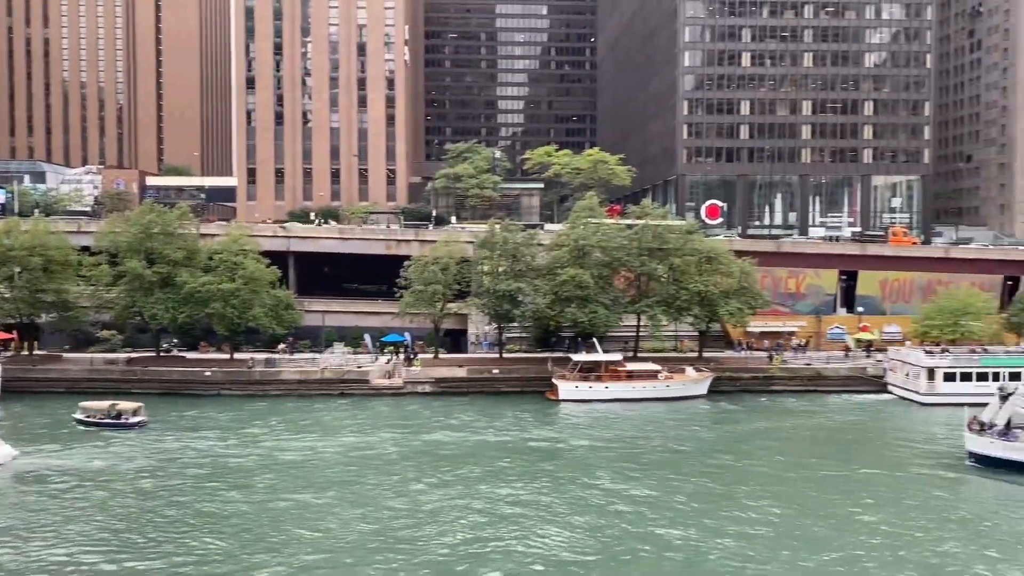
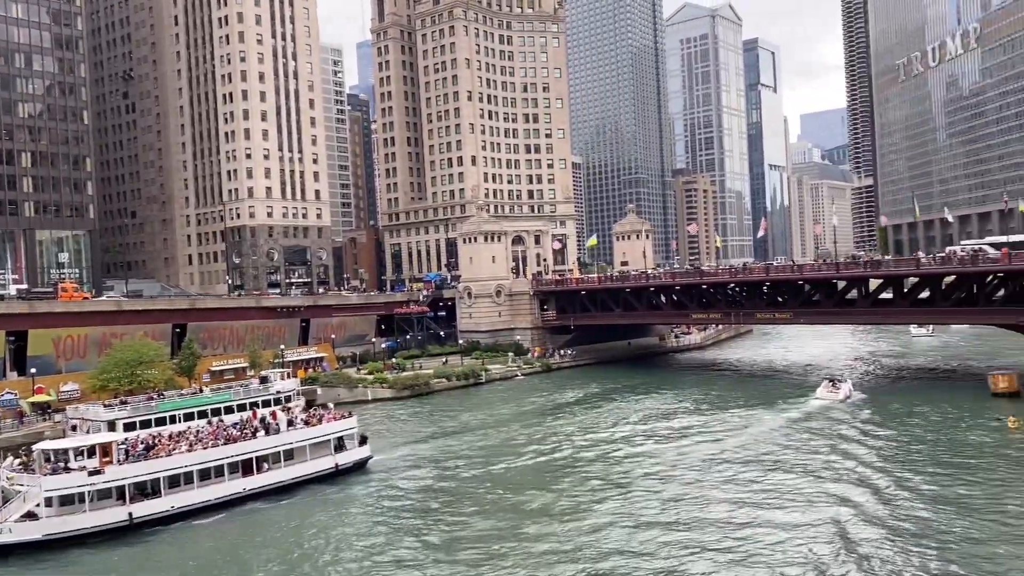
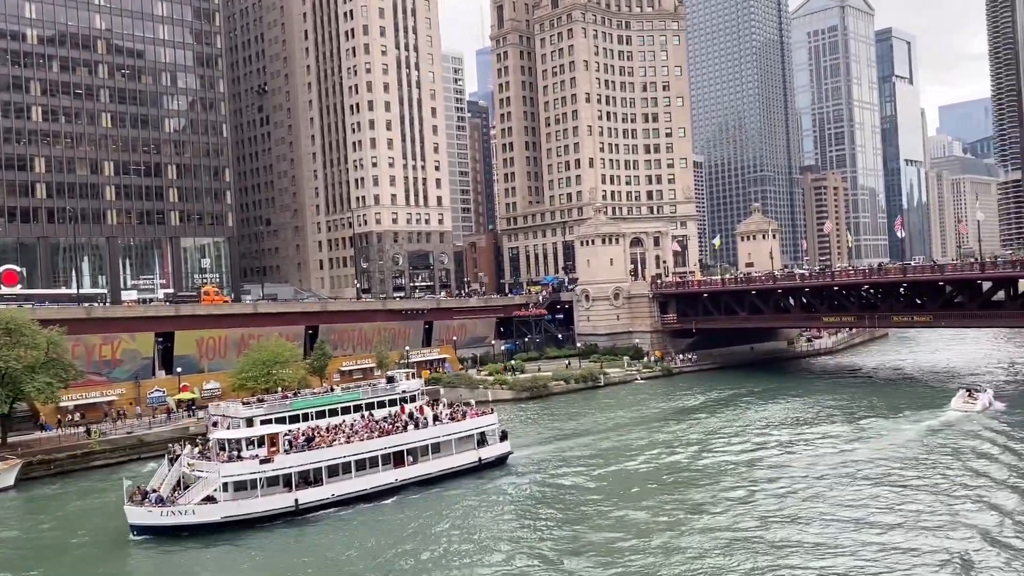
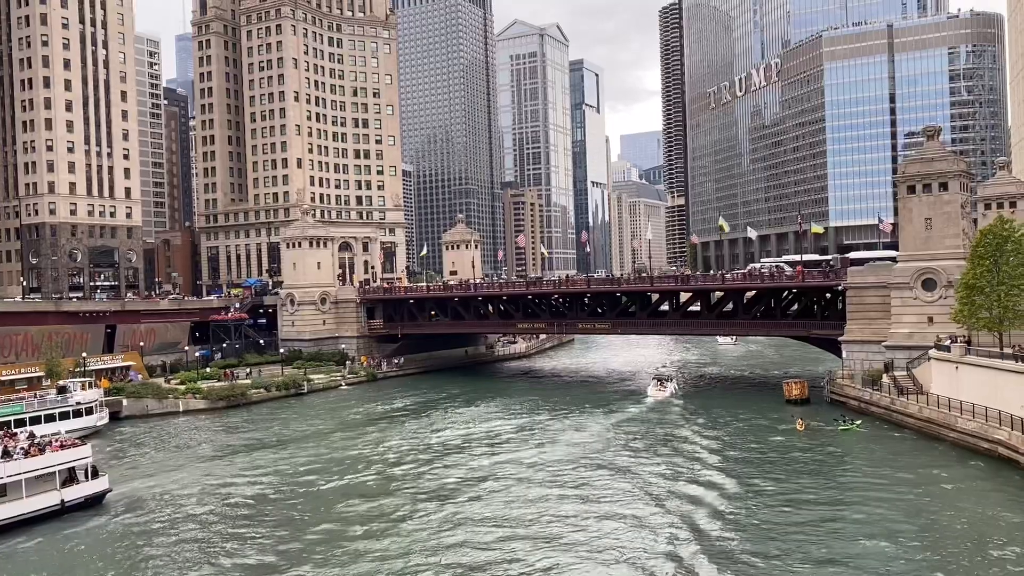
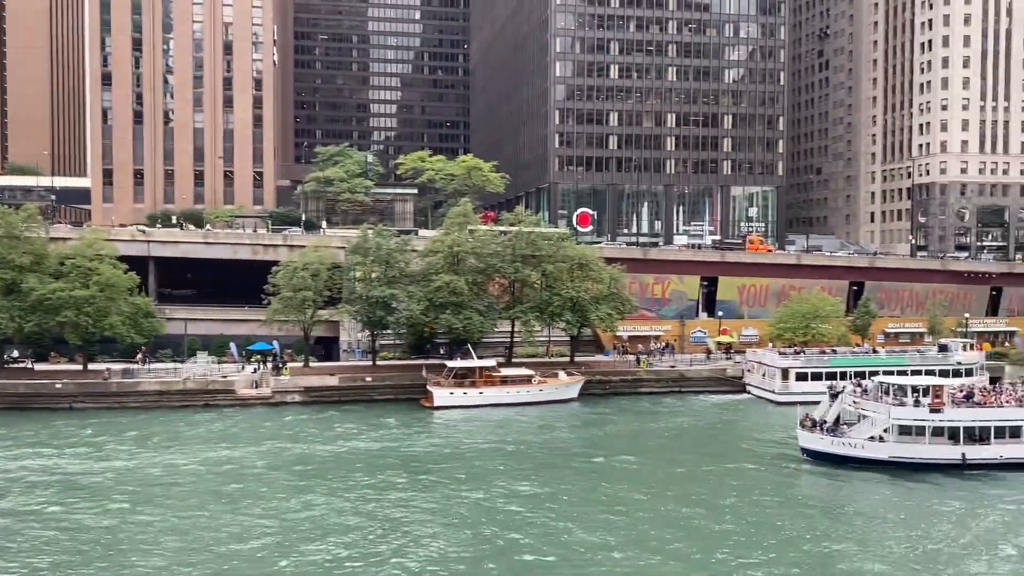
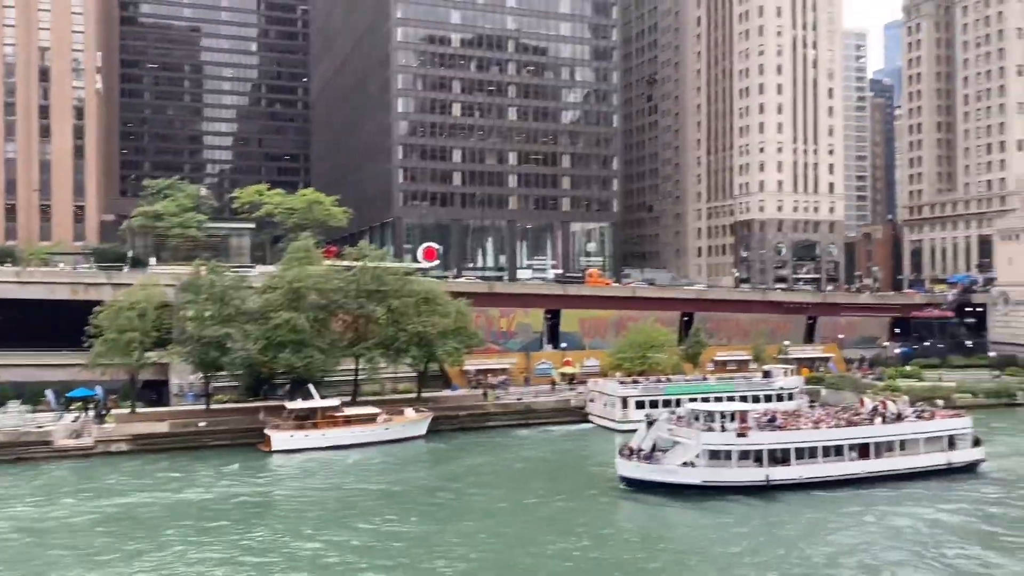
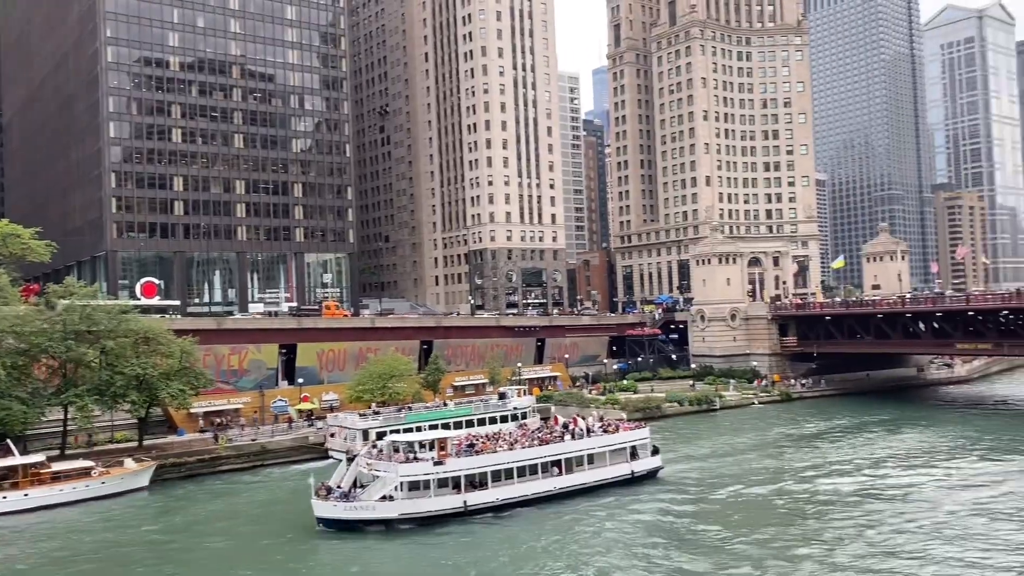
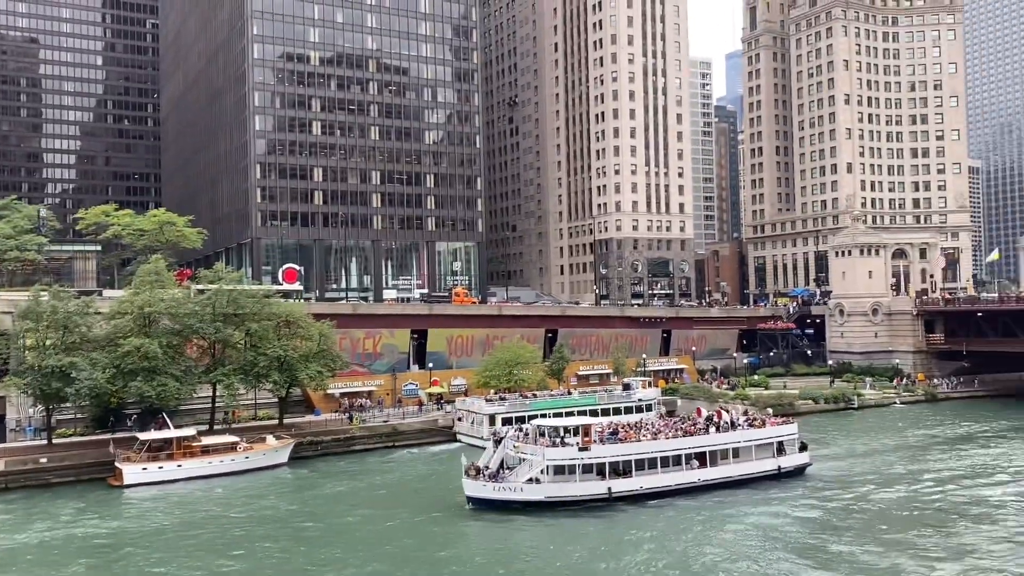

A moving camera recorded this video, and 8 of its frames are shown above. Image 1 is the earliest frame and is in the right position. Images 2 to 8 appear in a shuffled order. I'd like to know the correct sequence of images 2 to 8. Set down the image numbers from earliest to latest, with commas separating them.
5, 6, 8, 7, 3, 2, 4
